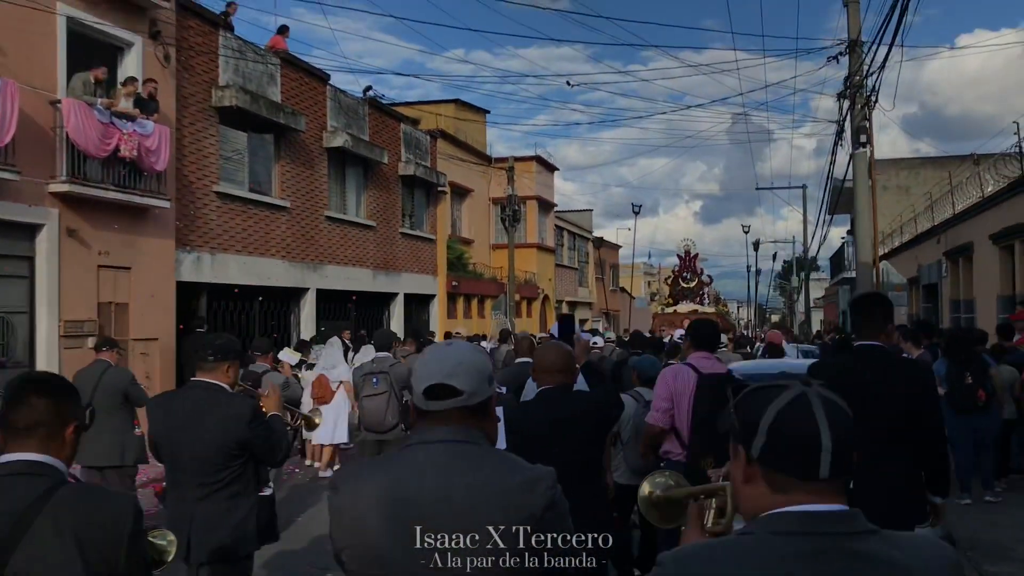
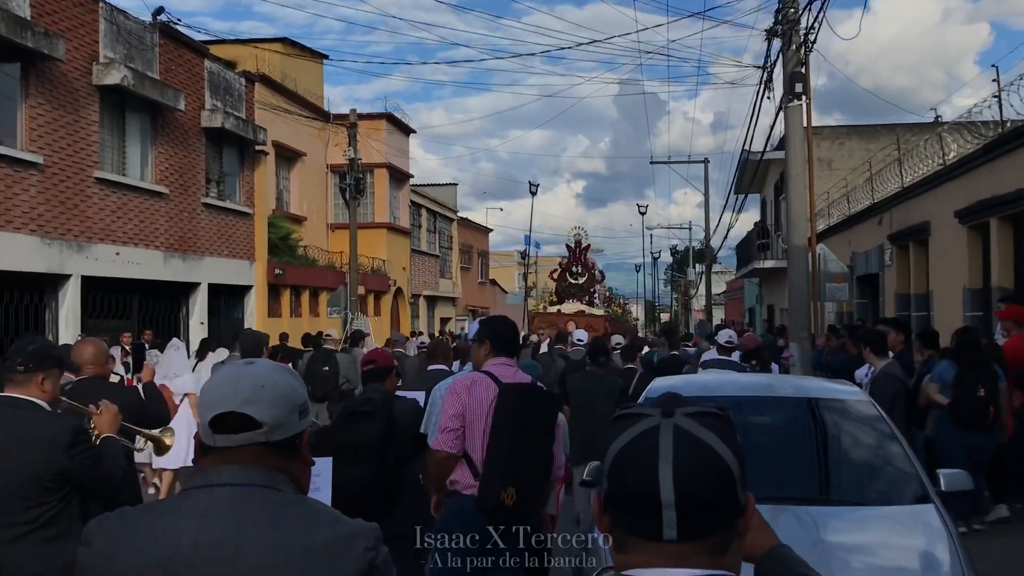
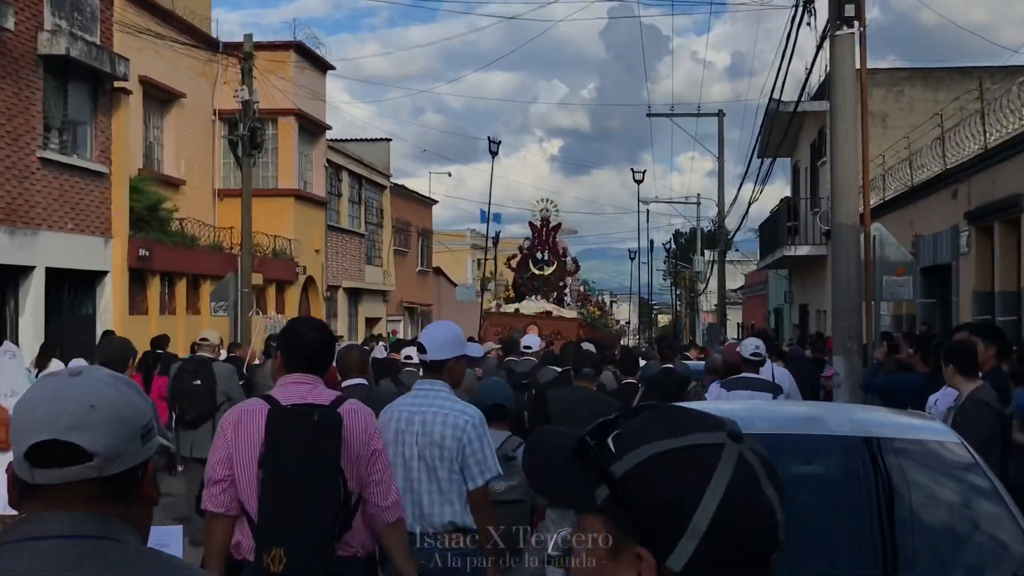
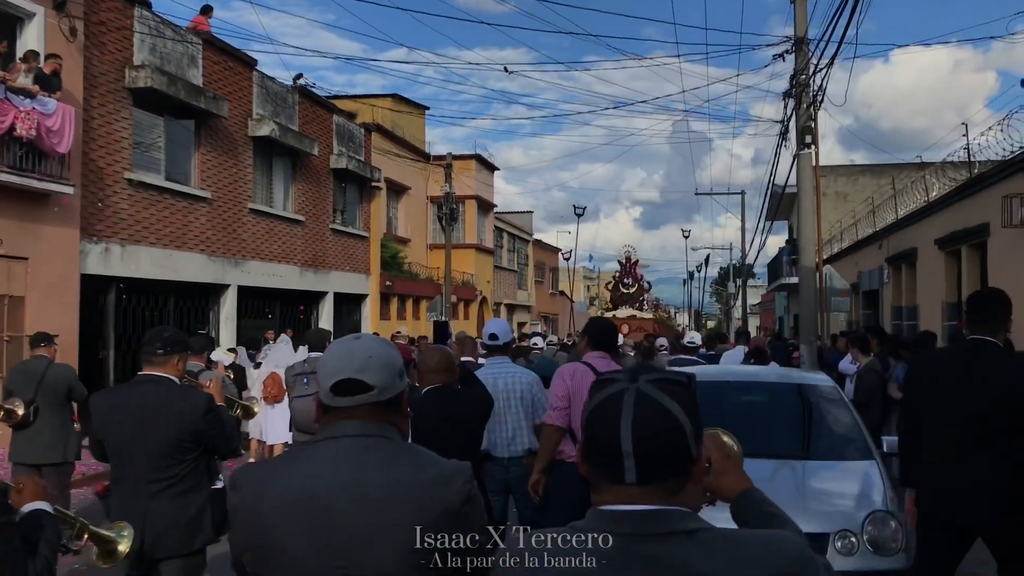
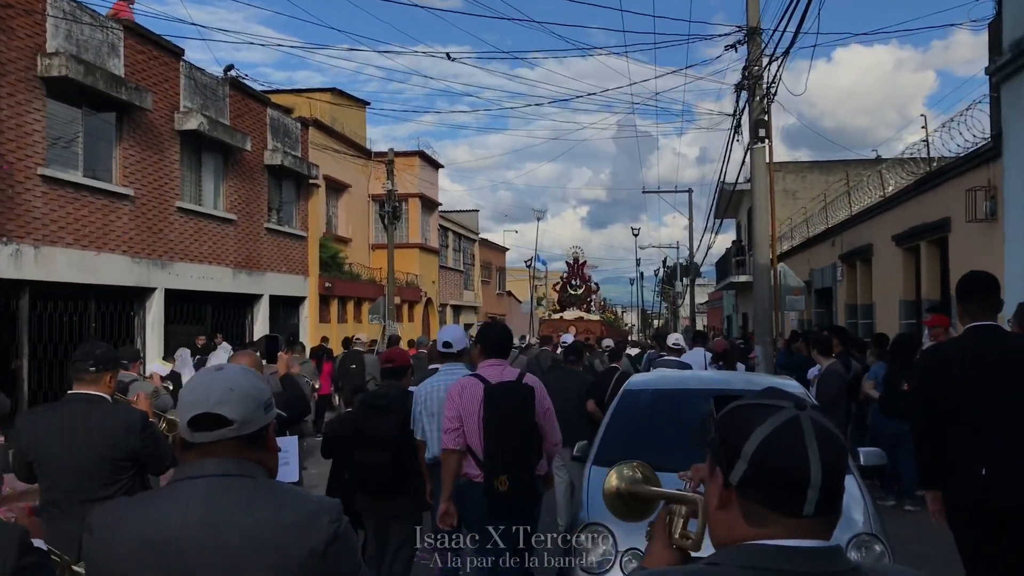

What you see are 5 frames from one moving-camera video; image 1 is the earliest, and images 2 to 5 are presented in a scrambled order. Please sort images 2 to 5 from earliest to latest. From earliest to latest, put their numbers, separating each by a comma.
4, 5, 2, 3
